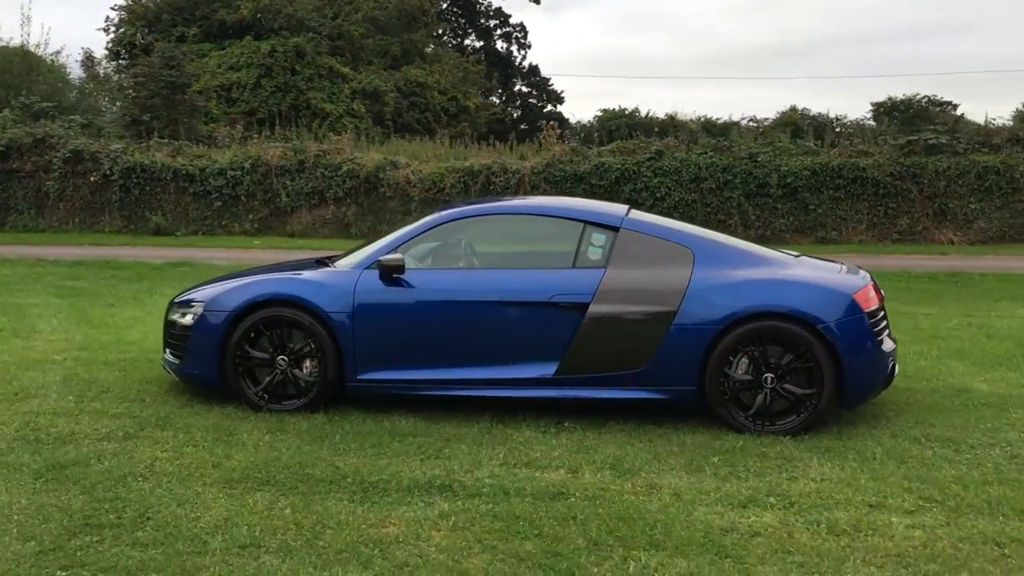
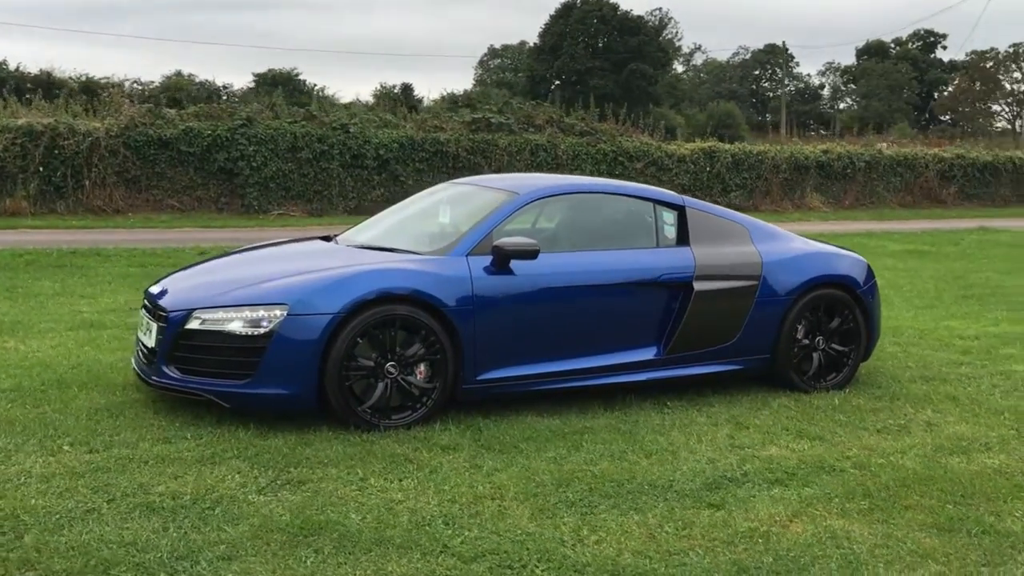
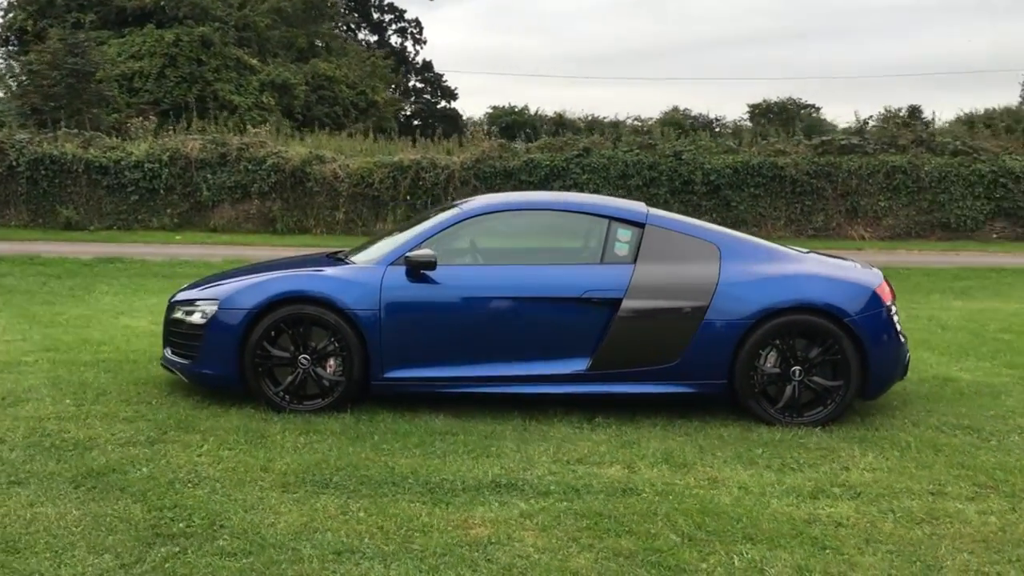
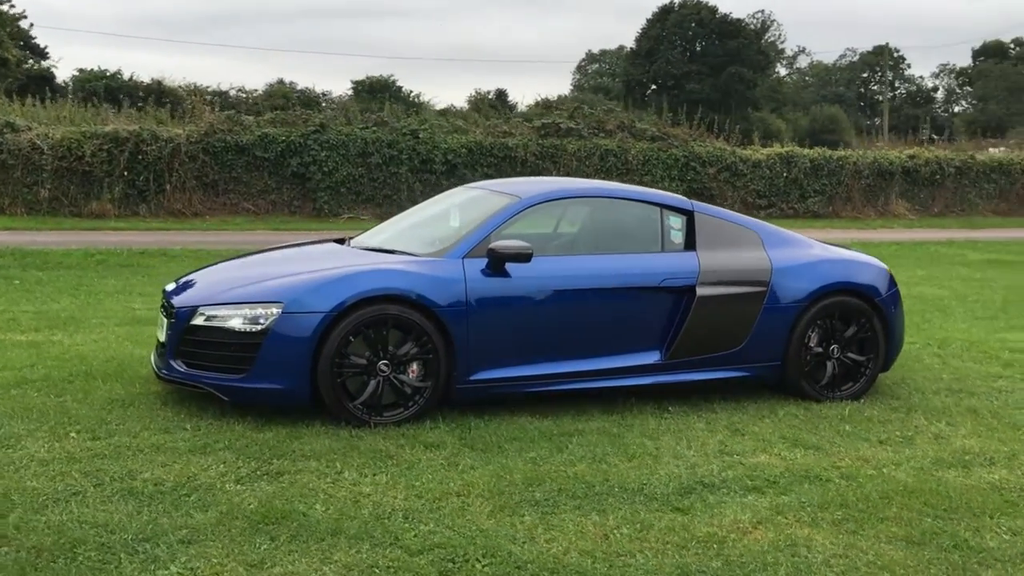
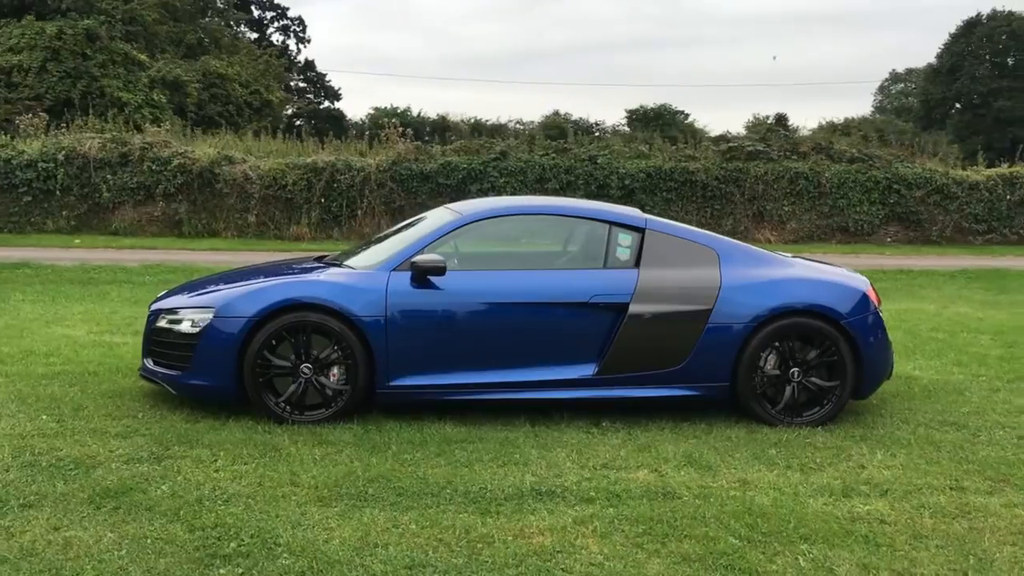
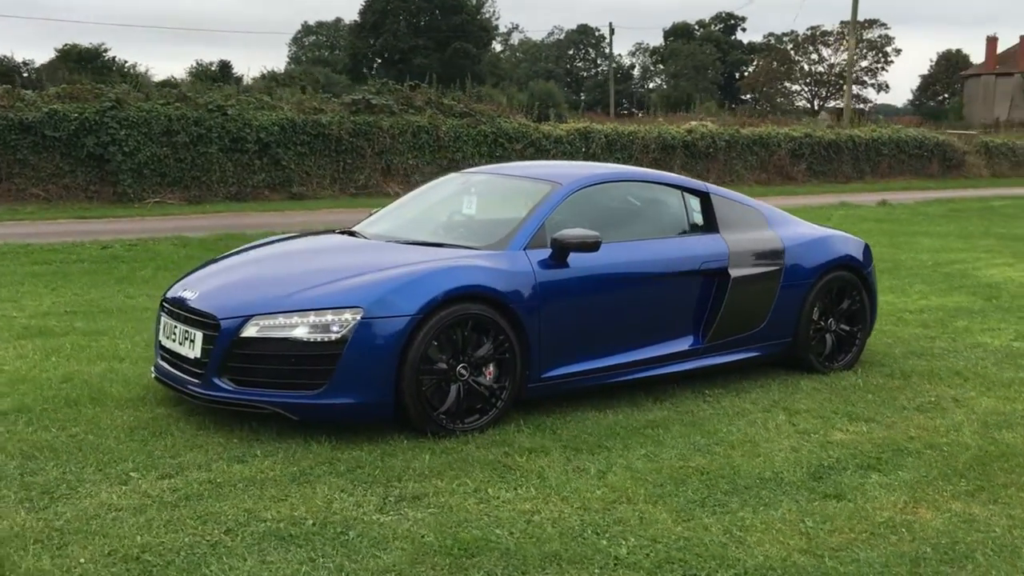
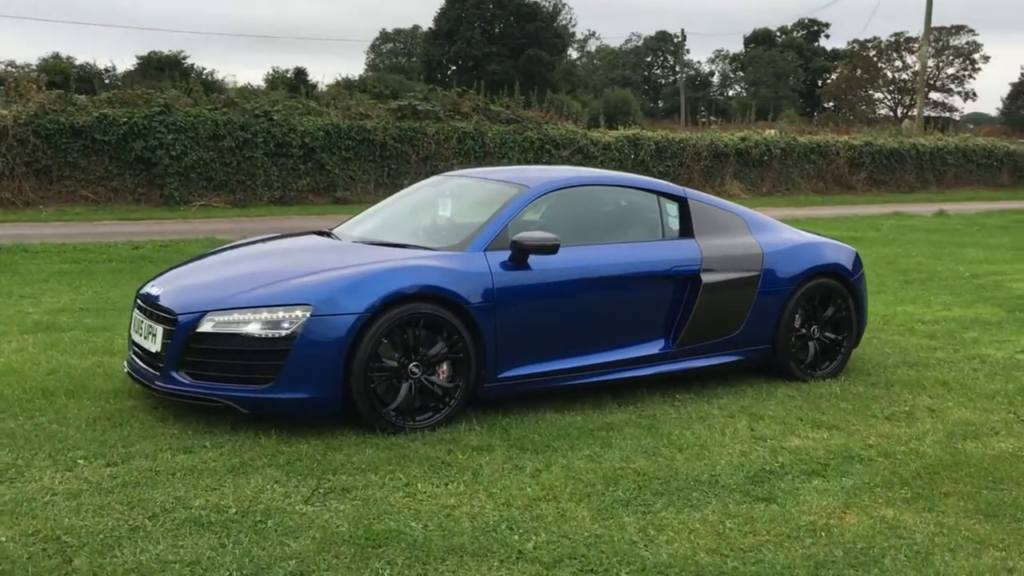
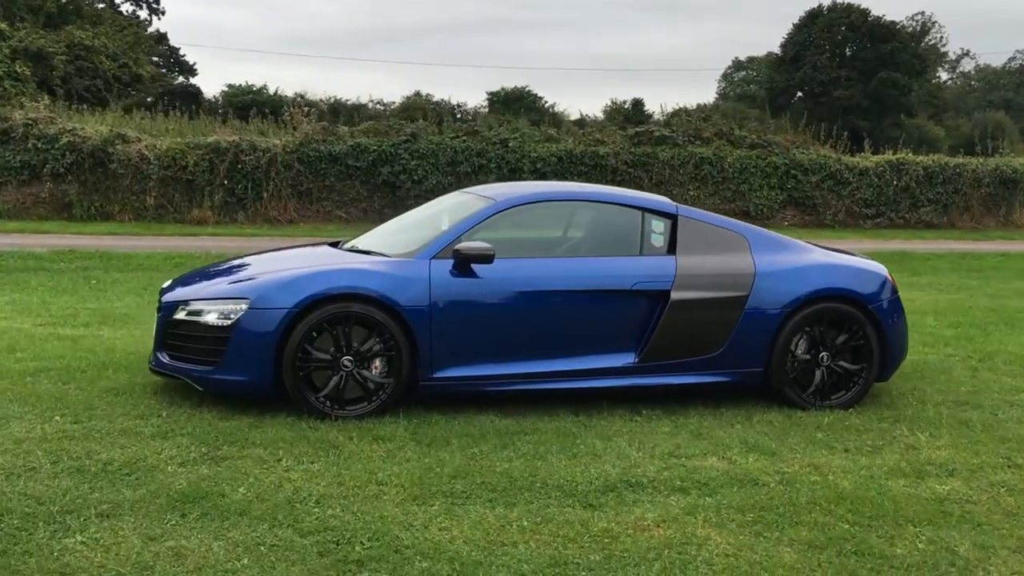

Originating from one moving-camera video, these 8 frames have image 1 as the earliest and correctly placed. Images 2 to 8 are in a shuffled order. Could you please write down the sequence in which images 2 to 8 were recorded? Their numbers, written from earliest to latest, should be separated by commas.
3, 5, 8, 4, 2, 7, 6
